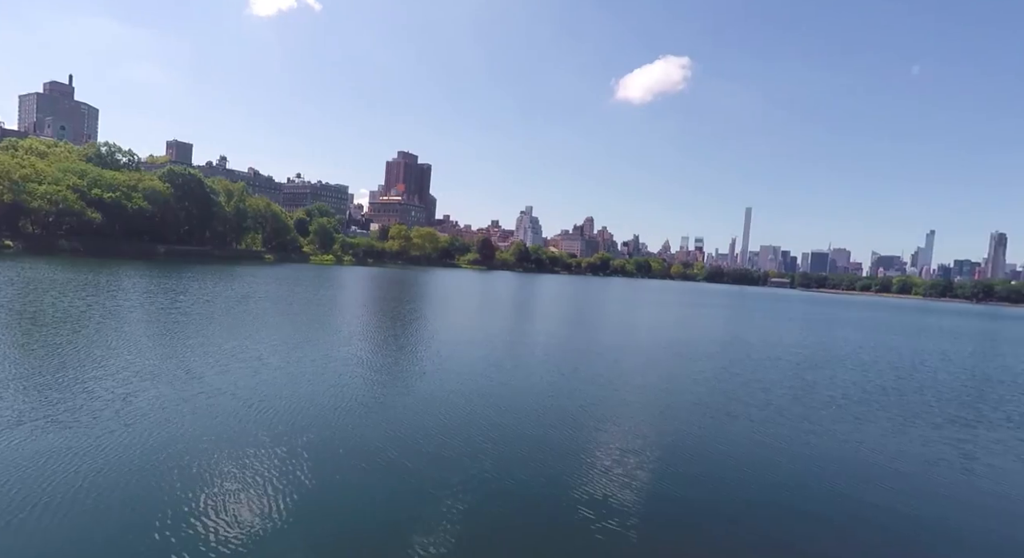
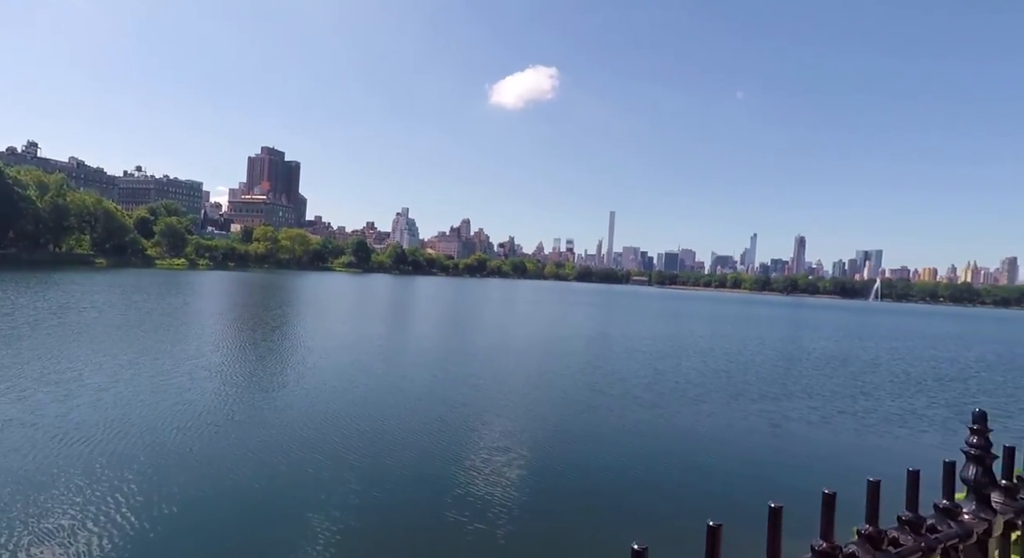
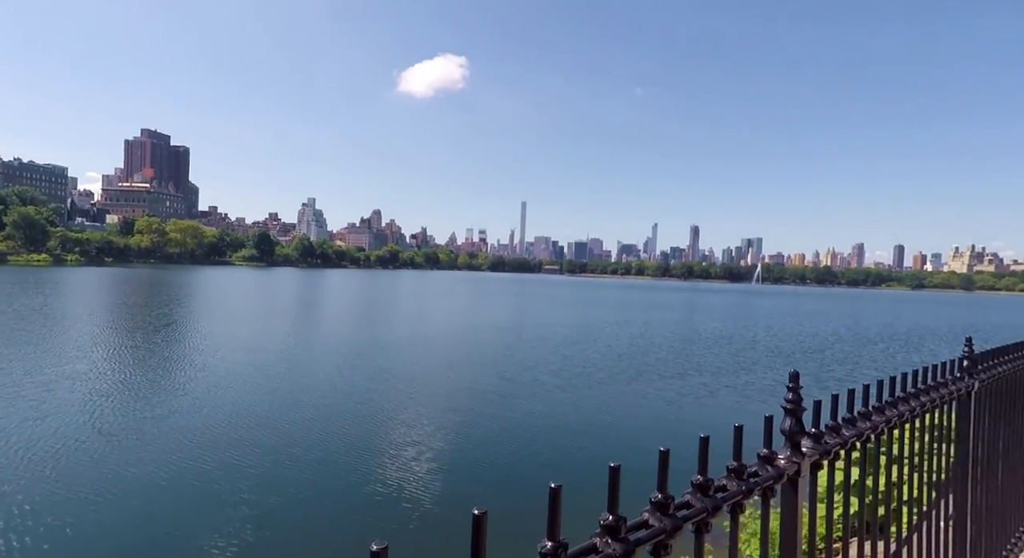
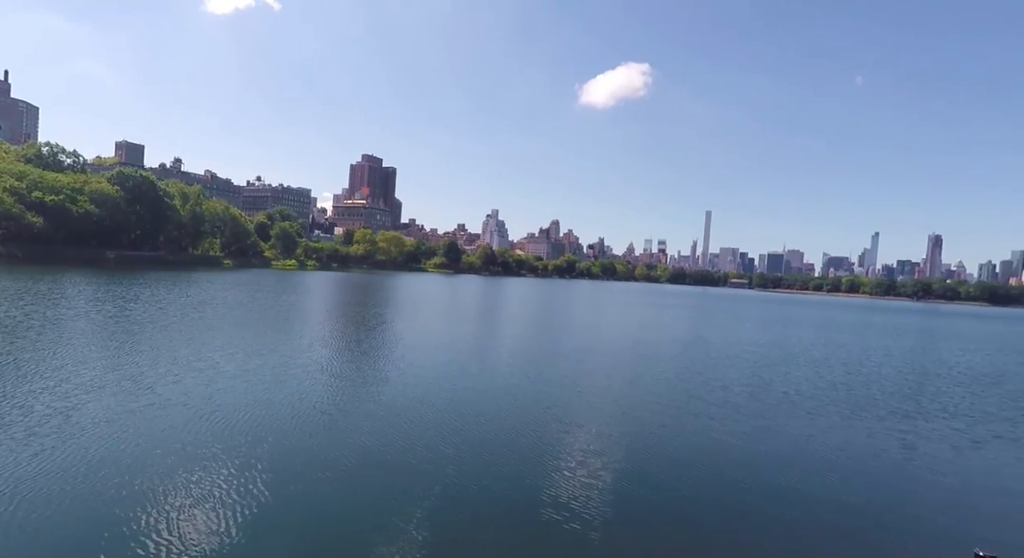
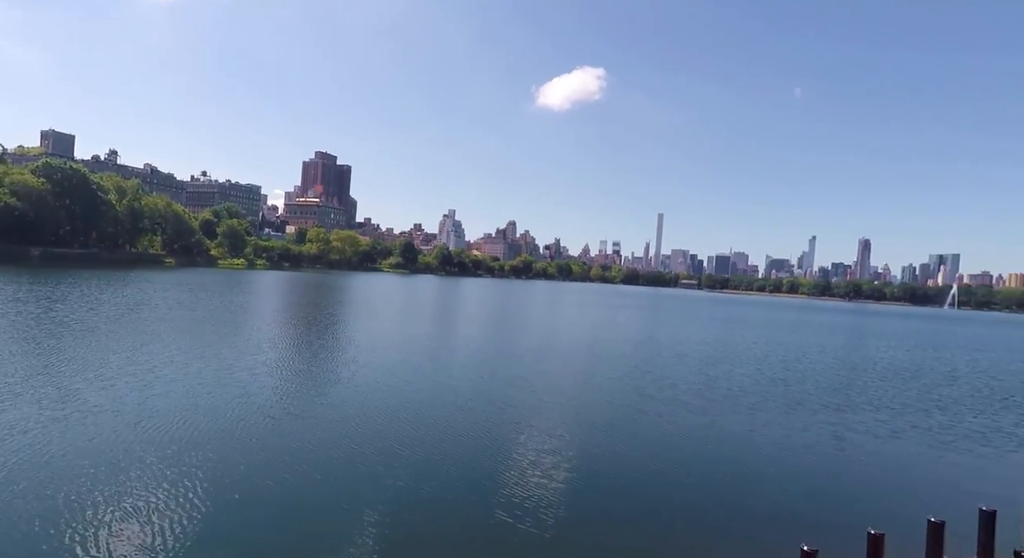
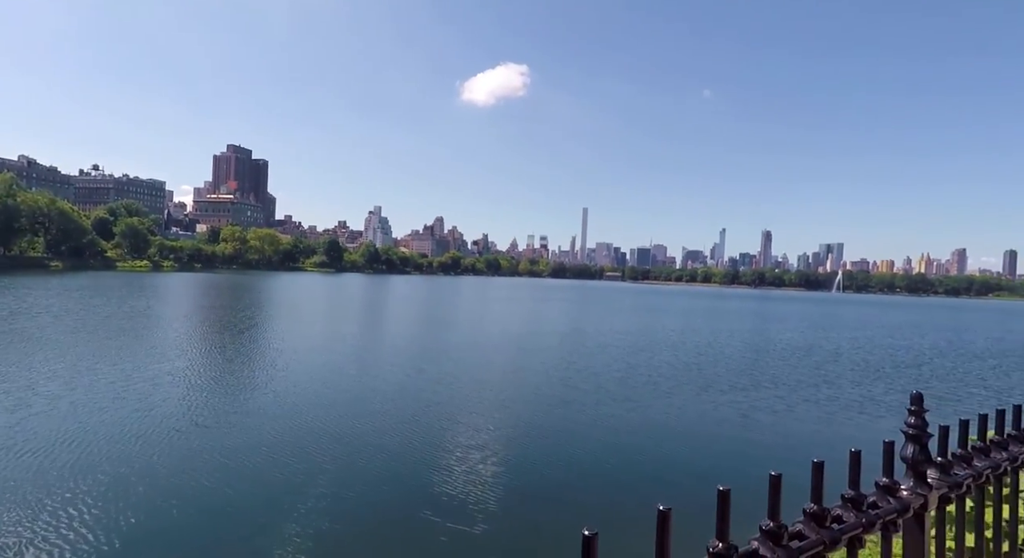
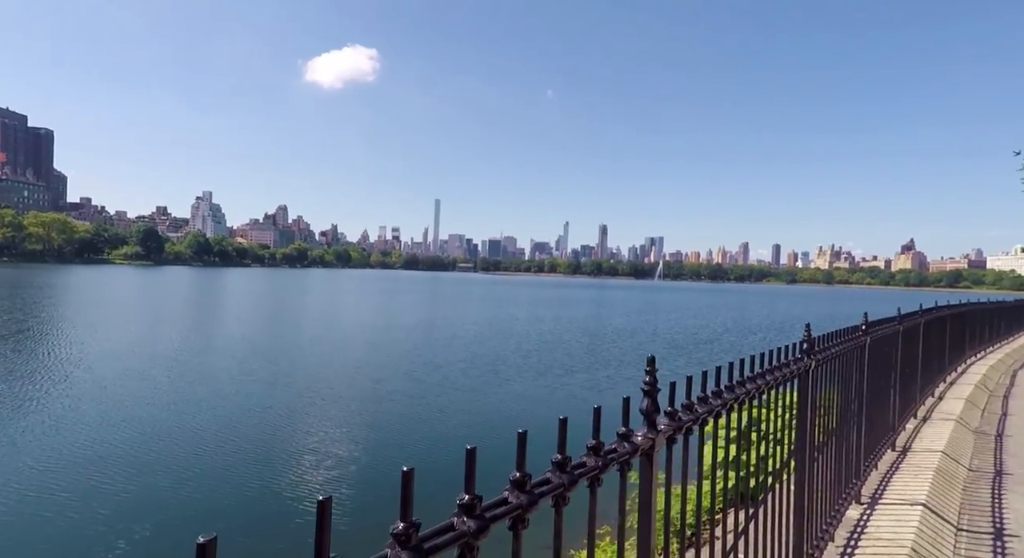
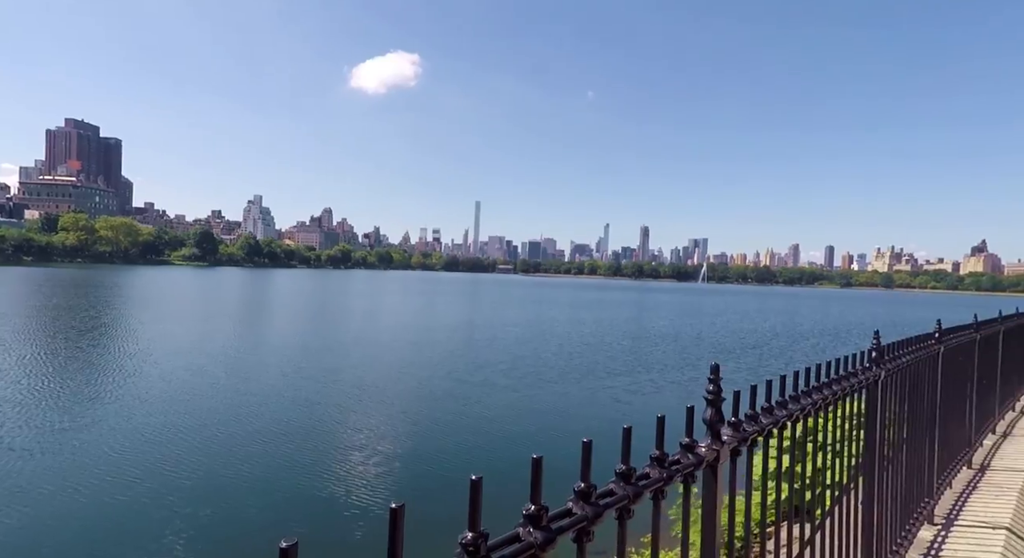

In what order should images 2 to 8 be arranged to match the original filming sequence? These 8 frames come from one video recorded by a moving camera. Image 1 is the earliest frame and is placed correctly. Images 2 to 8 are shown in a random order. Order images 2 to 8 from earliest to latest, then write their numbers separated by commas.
4, 5, 2, 6, 3, 8, 7
